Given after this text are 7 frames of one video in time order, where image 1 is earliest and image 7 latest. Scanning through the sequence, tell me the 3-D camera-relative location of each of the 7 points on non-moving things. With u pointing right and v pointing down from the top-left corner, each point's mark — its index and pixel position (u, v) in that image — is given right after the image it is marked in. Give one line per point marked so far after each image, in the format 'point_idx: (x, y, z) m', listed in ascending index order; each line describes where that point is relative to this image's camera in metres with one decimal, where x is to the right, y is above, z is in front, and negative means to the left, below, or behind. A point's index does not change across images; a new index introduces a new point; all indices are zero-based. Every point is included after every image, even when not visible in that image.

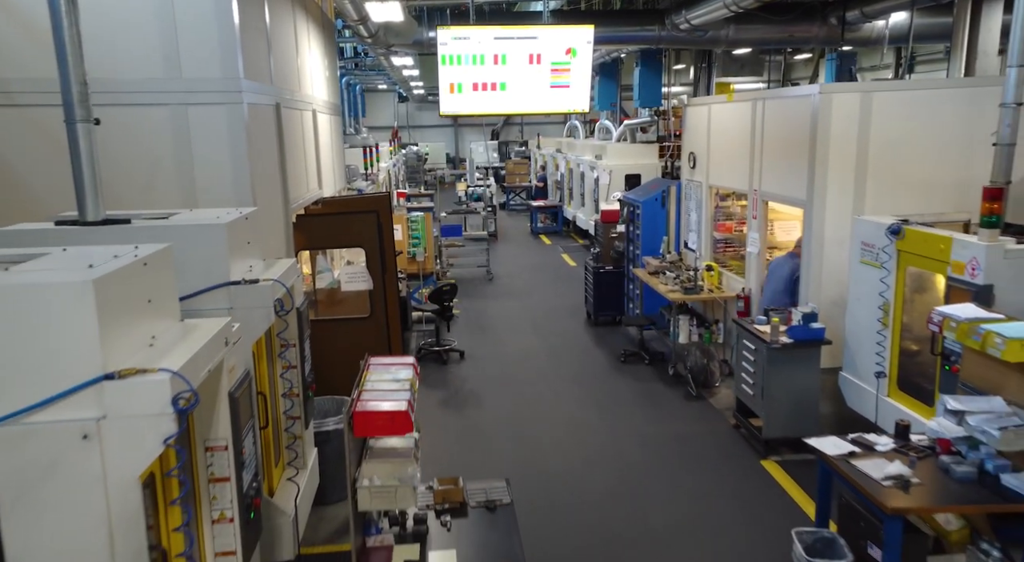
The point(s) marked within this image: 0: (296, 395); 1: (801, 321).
0: (-1.1, -0.6, +3.7) m
1: (+2.1, -0.3, +5.2) m
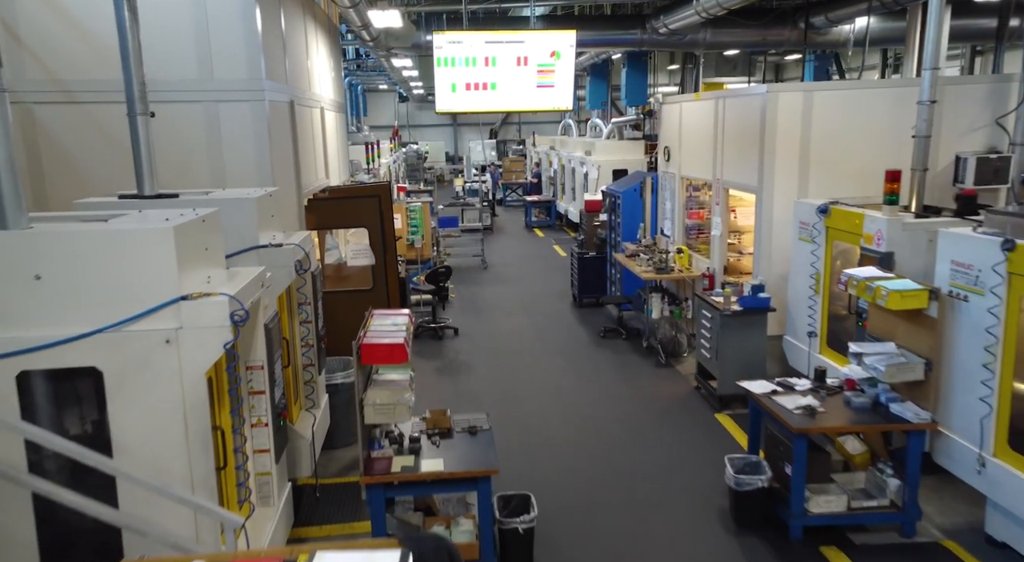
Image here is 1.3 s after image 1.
0: (-1.2, -0.4, +4.4) m
1: (+1.9, -0.1, +5.9) m
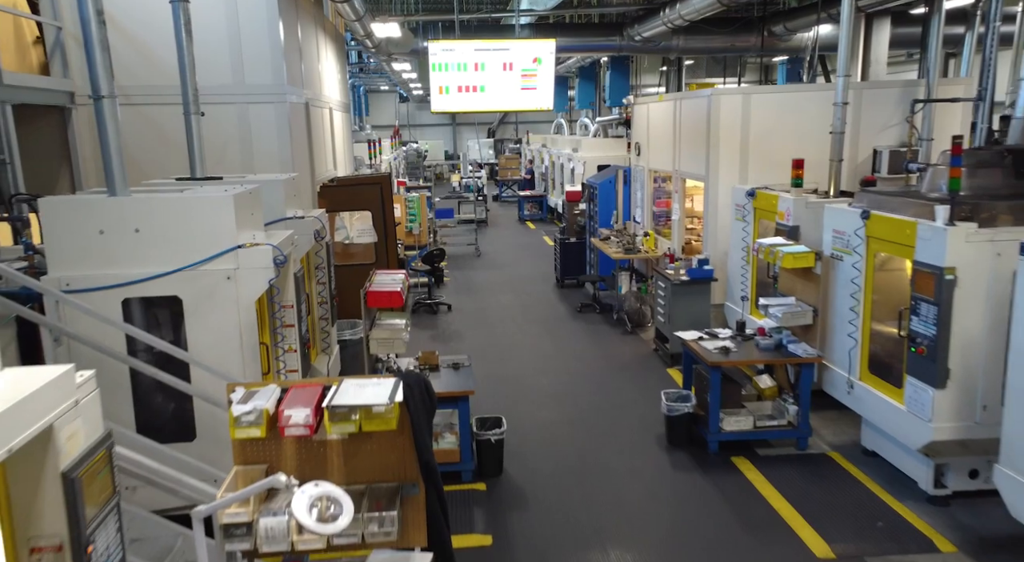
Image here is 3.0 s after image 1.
0: (-1.4, -0.2, +5.5) m
1: (+1.8, +0.2, +6.9) m
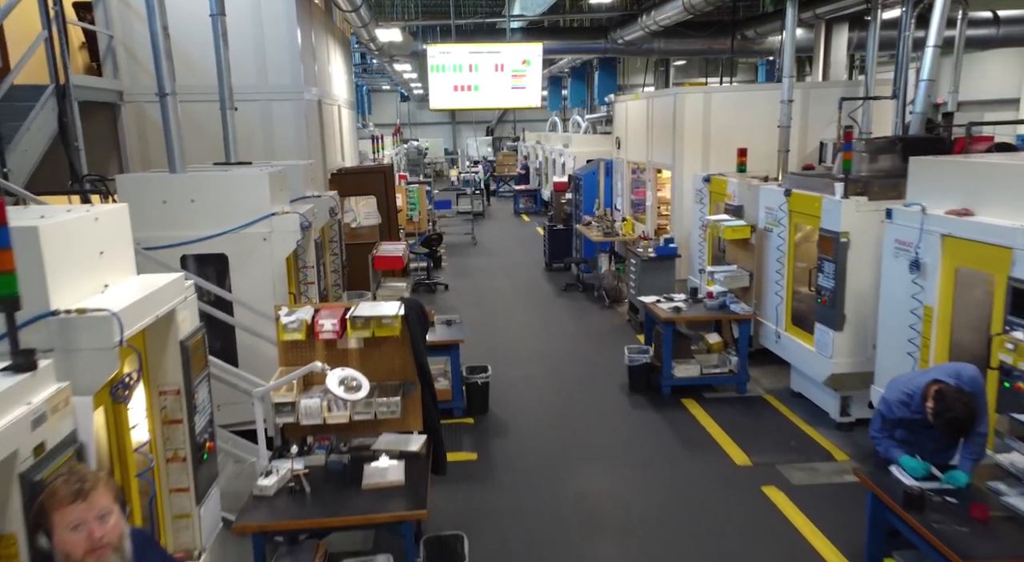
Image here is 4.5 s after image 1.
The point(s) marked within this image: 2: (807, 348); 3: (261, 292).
0: (-1.5, +0.1, +6.4) m
1: (+1.6, +0.4, +7.8) m
2: (+2.1, -0.5, +5.2) m
3: (-1.6, -0.1, +4.7) m
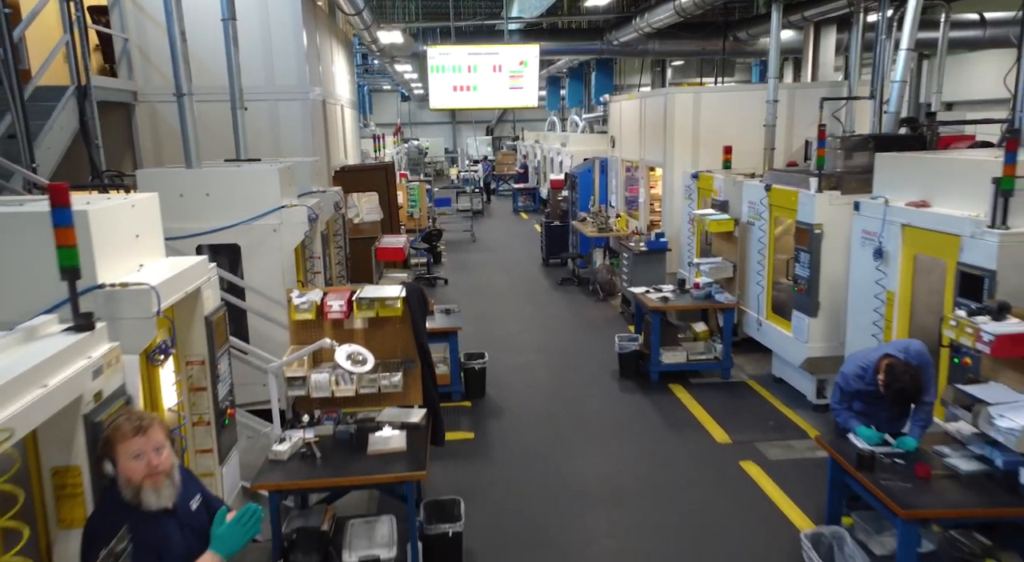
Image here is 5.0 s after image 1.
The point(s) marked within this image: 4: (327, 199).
0: (-1.5, +0.2, +6.7) m
1: (+1.6, +0.5, +8.1) m
2: (+2.1, -0.4, +5.5) m
3: (-1.7, 0.0, +5.0) m
4: (-1.6, +0.7, +6.1) m
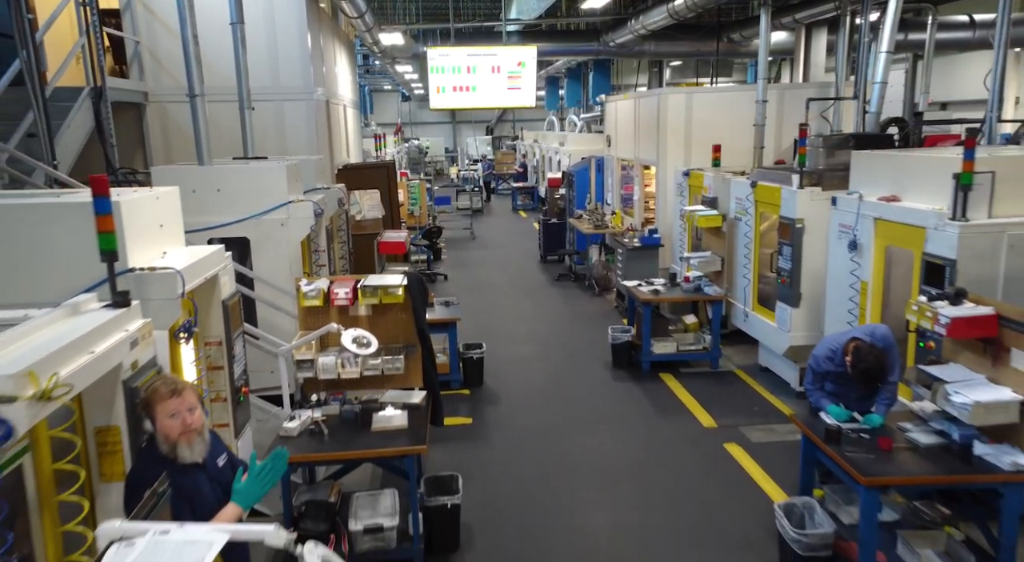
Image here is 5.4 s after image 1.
0: (-1.6, +0.2, +6.9) m
1: (+1.6, +0.6, +8.4) m
2: (+2.0, -0.3, +5.8) m
3: (-1.7, +0.1, +5.3) m
4: (-1.6, +0.8, +6.4) m
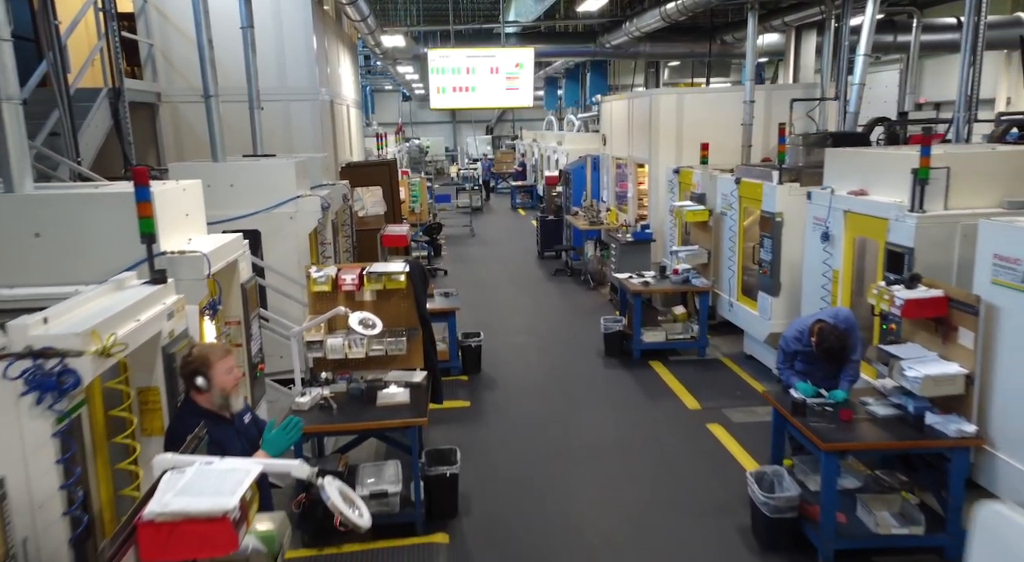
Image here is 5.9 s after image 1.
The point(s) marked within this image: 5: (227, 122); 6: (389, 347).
0: (-1.6, +0.3, +7.3) m
1: (+1.5, +0.6, +8.7) m
2: (+2.0, -0.3, +6.1) m
3: (-1.7, +0.1, +5.6) m
4: (-1.6, +0.8, +6.7) m
5: (-2.9, +1.6, +7.3) m
6: (-0.7, -0.4, +4.3) m
